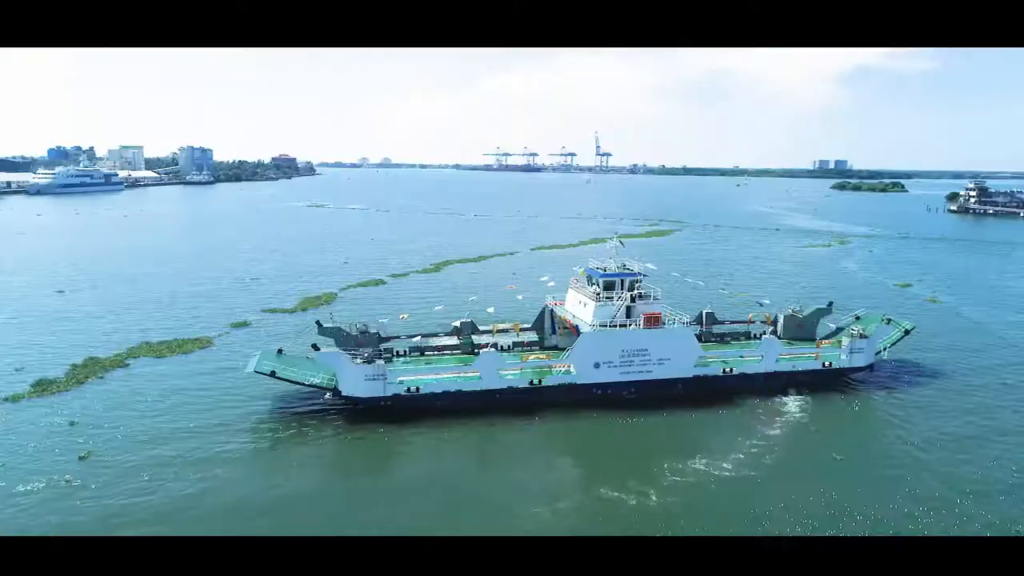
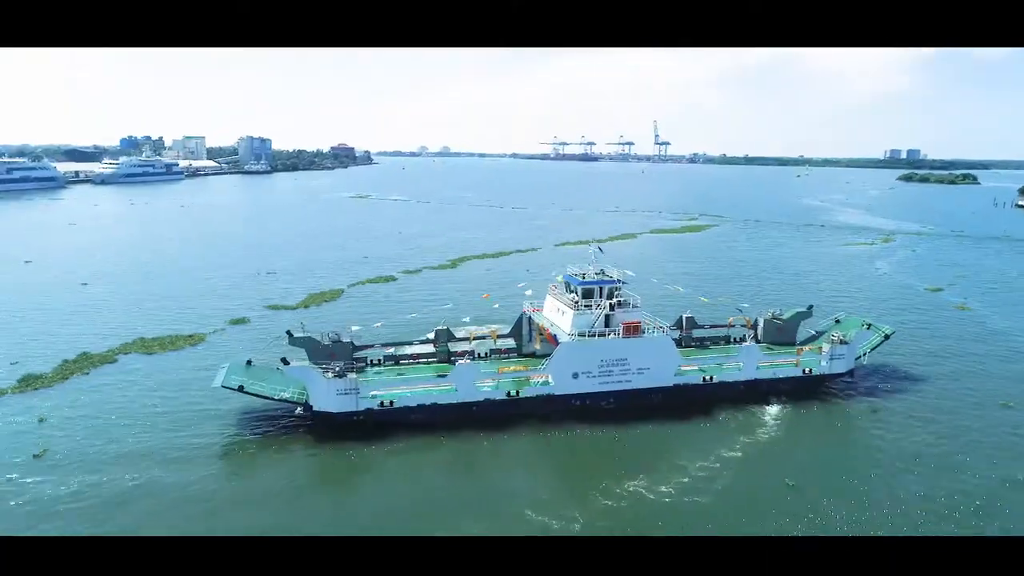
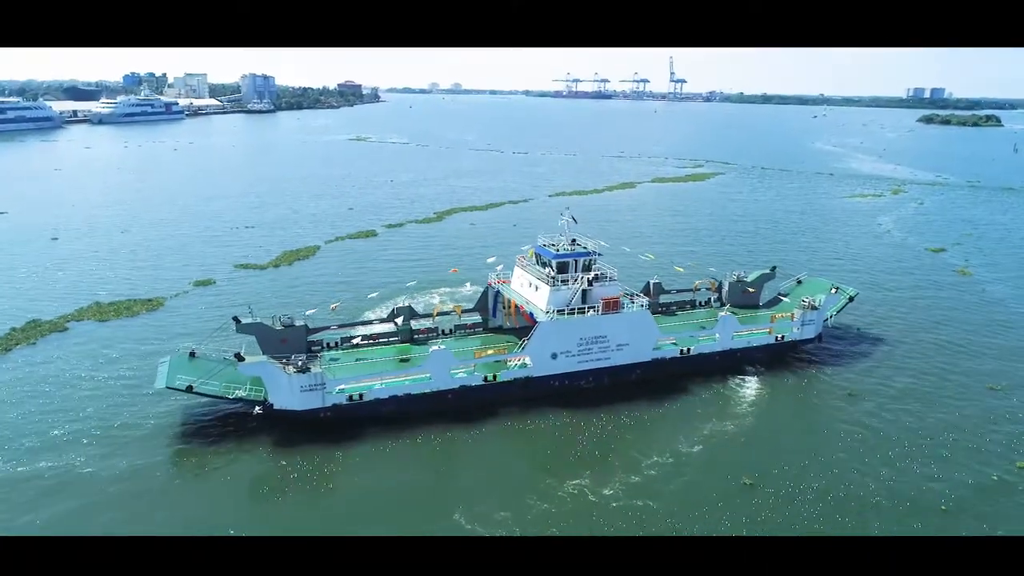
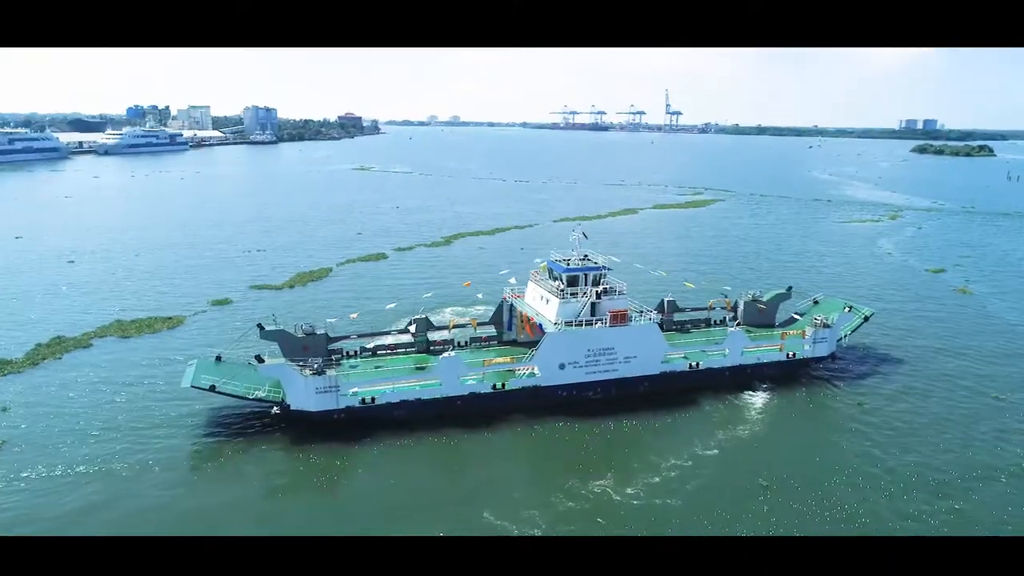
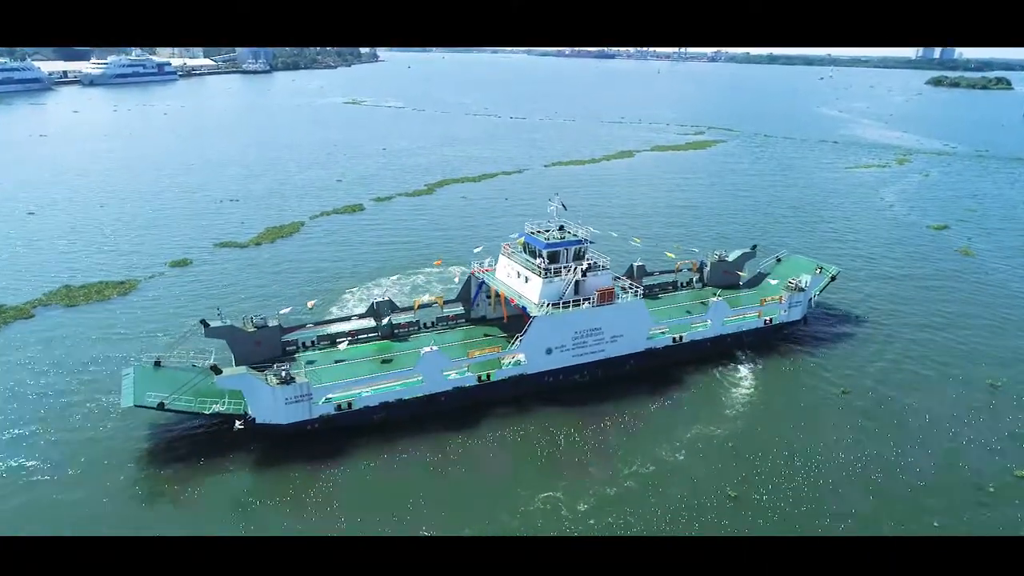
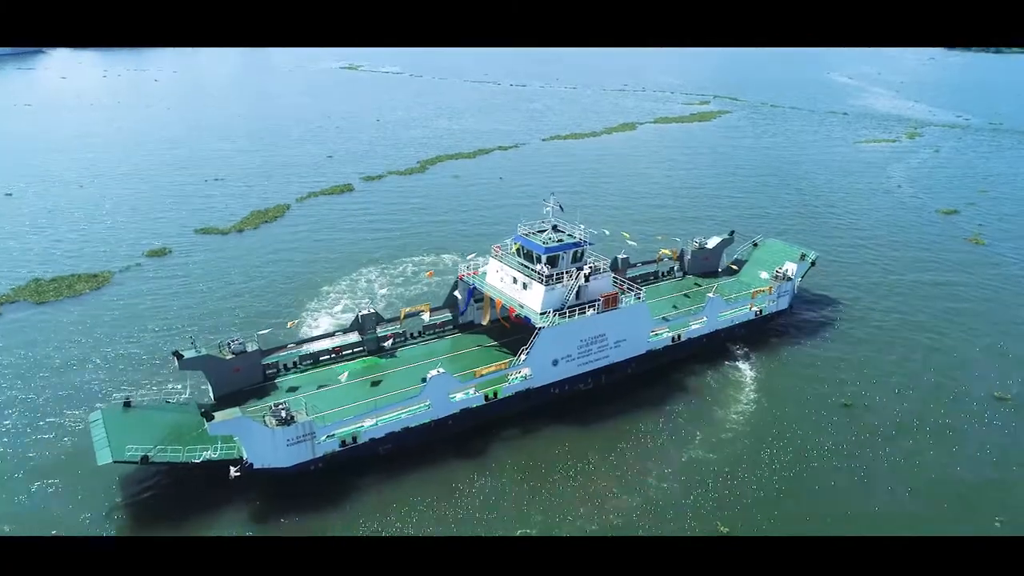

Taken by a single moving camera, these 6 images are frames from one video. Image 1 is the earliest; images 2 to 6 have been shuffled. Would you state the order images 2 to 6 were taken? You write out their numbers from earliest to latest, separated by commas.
2, 4, 3, 5, 6
